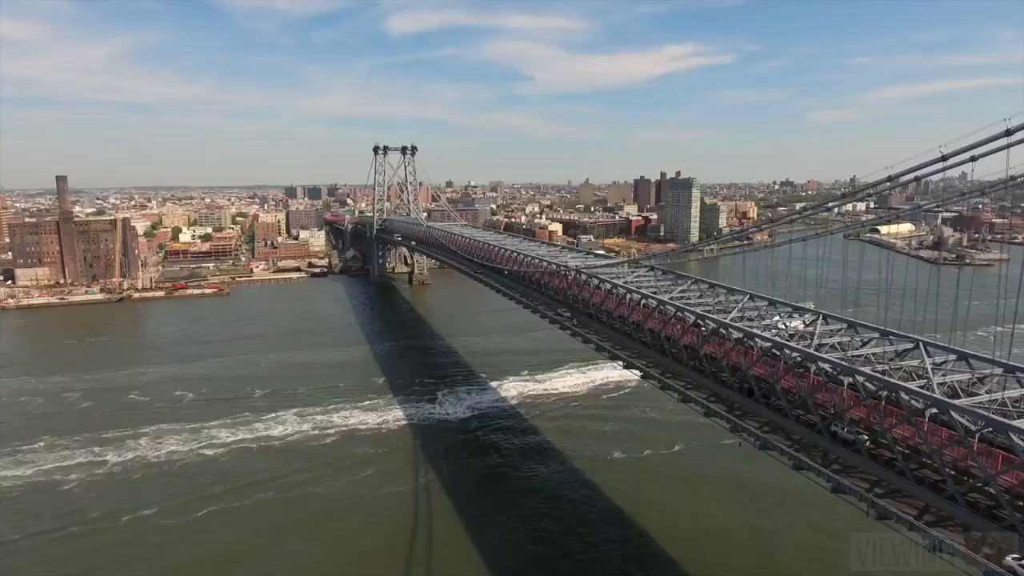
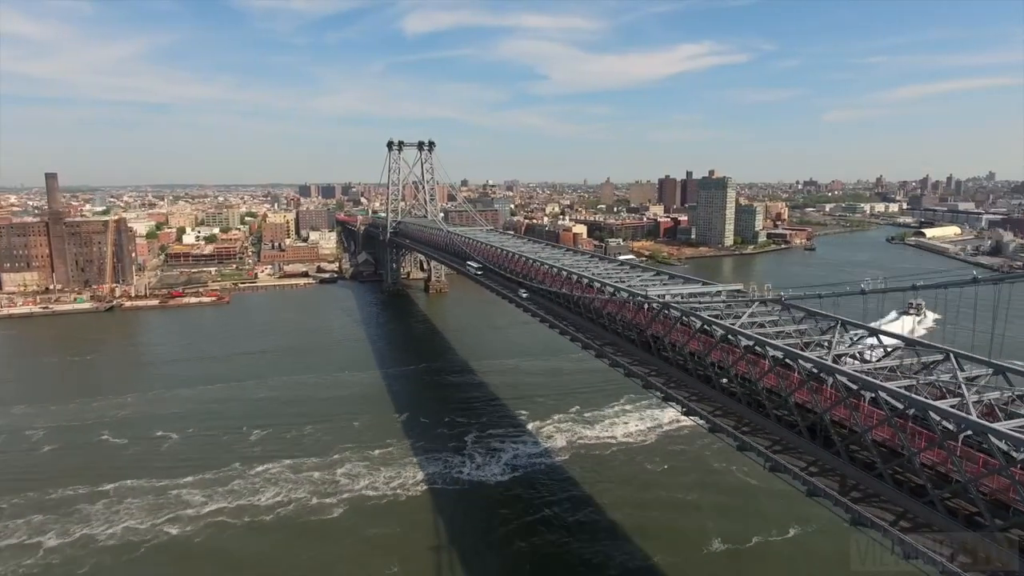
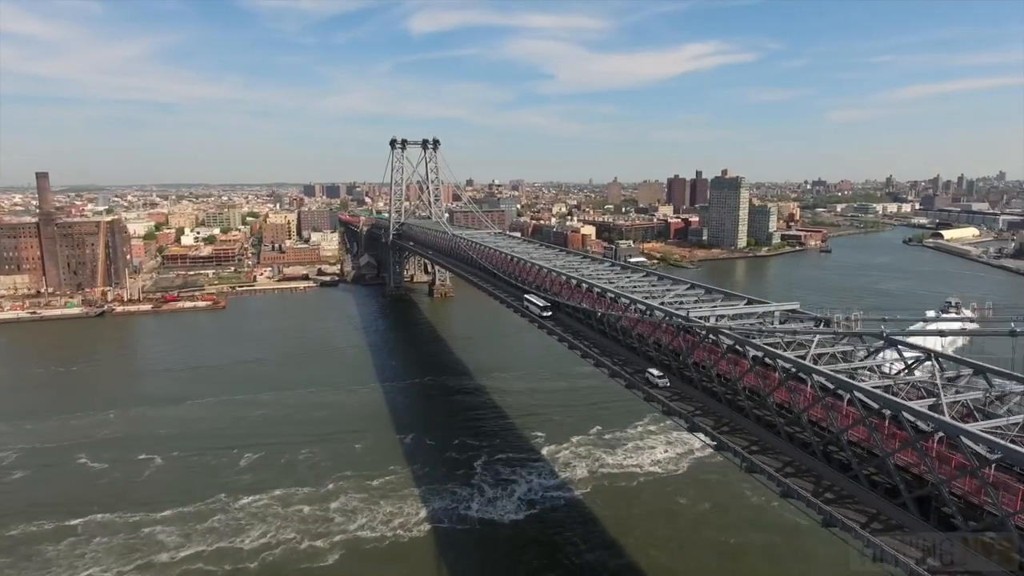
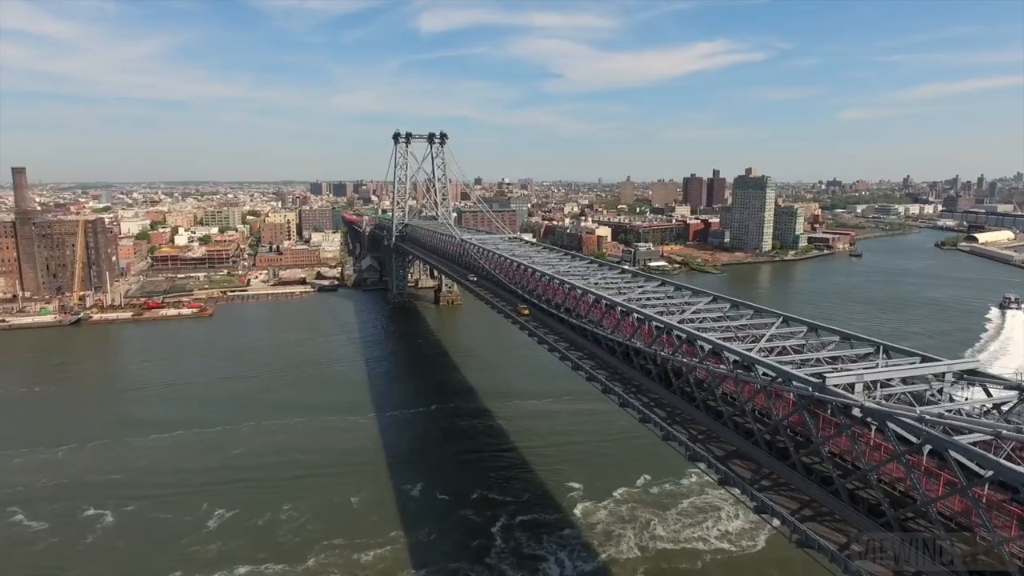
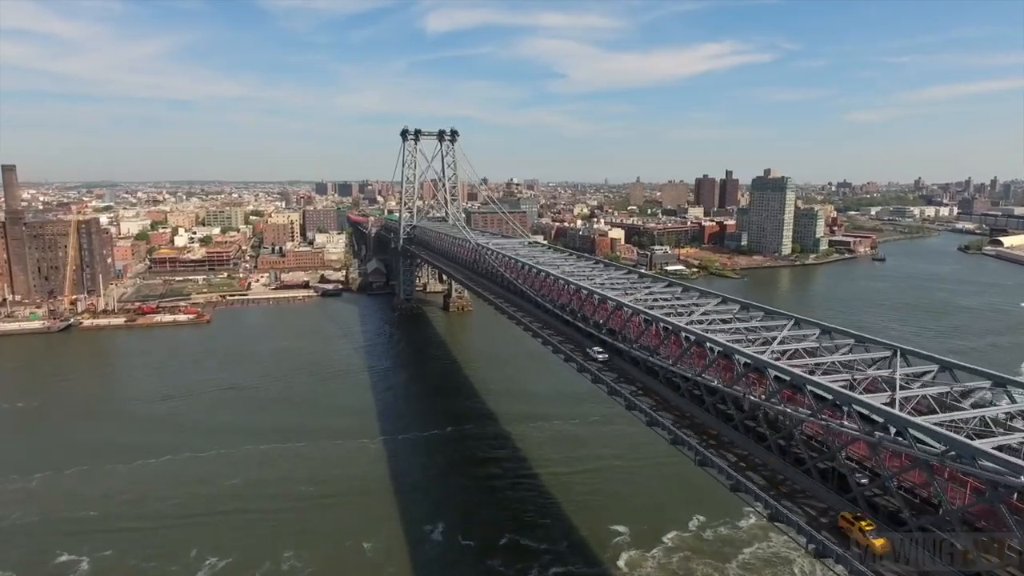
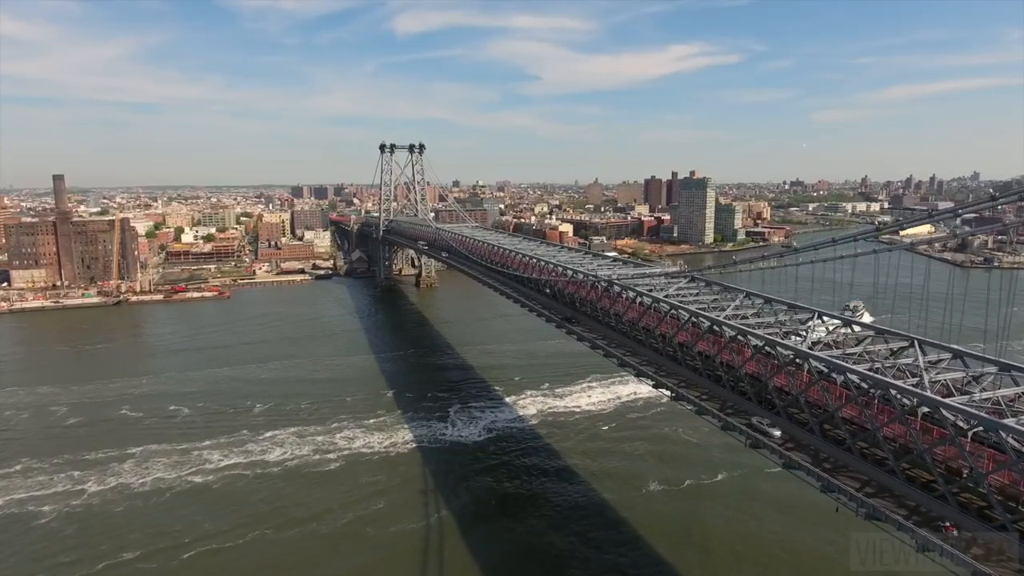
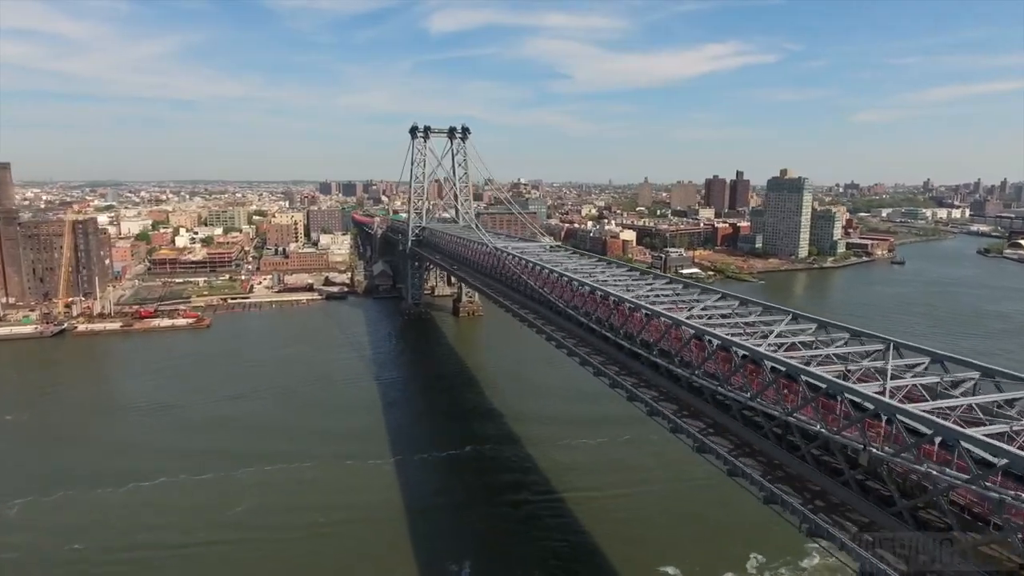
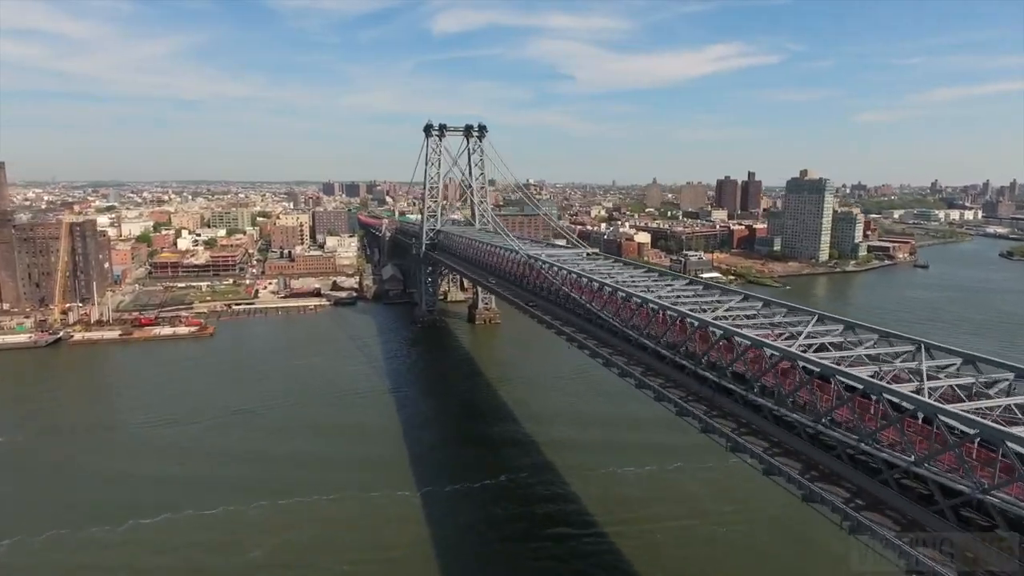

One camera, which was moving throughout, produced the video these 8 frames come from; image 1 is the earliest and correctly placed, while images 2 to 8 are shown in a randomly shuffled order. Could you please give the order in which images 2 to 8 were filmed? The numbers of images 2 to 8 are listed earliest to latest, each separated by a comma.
6, 2, 3, 4, 5, 7, 8
